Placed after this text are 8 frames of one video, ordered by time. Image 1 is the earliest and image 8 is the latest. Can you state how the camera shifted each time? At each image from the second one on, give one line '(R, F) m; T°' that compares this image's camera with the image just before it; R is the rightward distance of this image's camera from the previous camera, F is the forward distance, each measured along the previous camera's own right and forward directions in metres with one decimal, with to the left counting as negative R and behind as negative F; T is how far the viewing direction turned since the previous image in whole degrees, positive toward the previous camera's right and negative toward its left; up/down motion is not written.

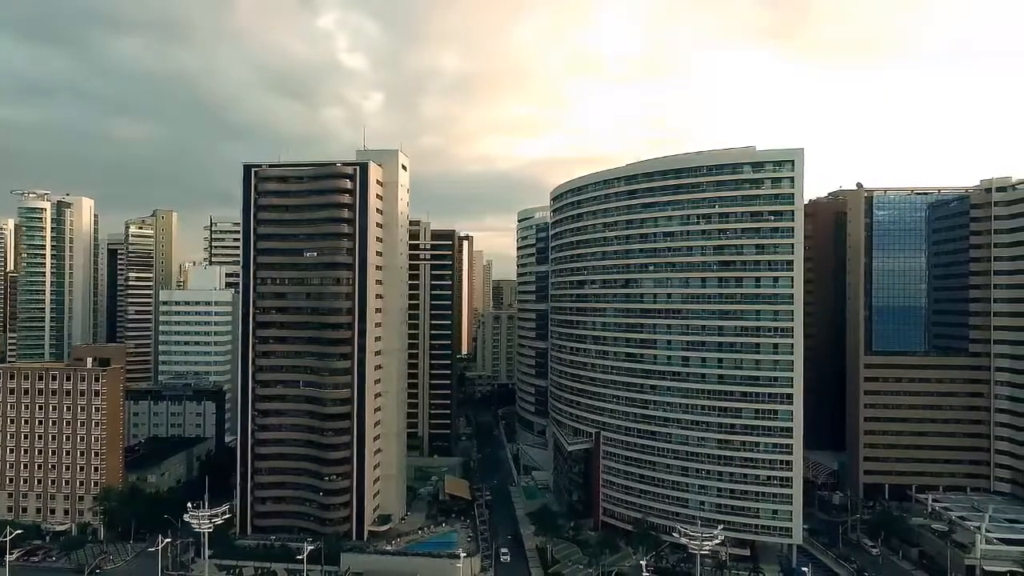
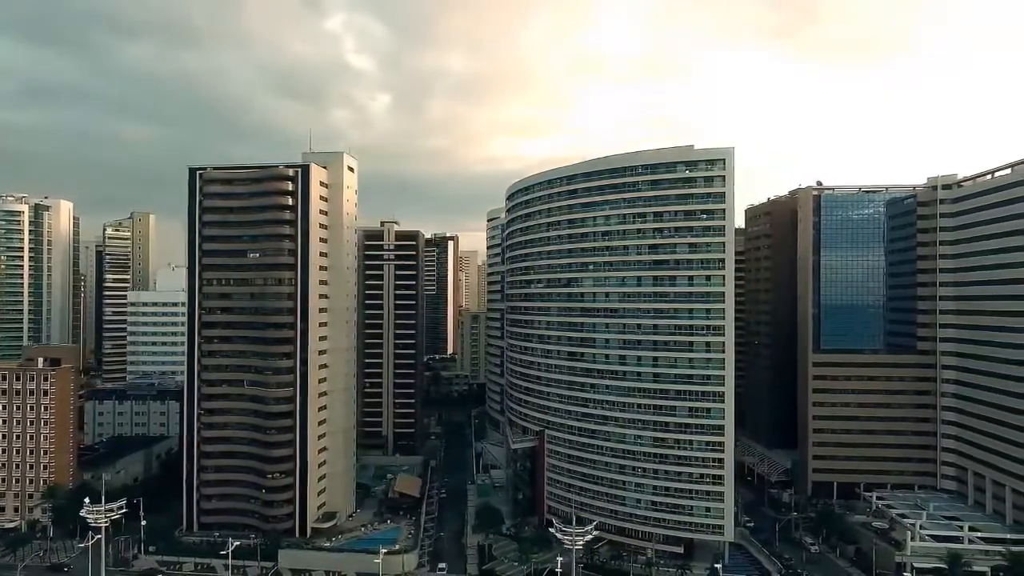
(+8.2, -0.7) m; -1°
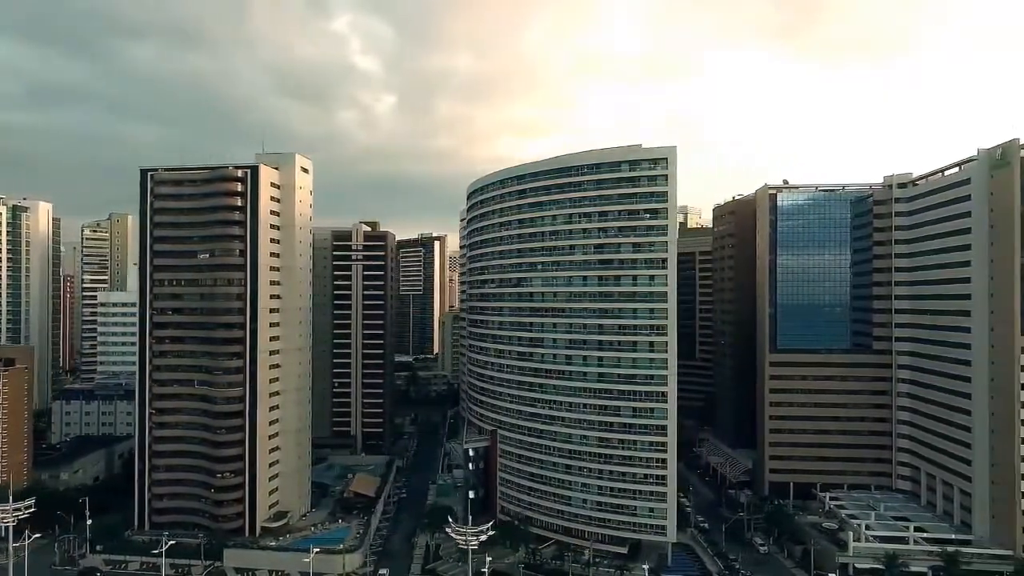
(+7.0, 0.0) m; -1°
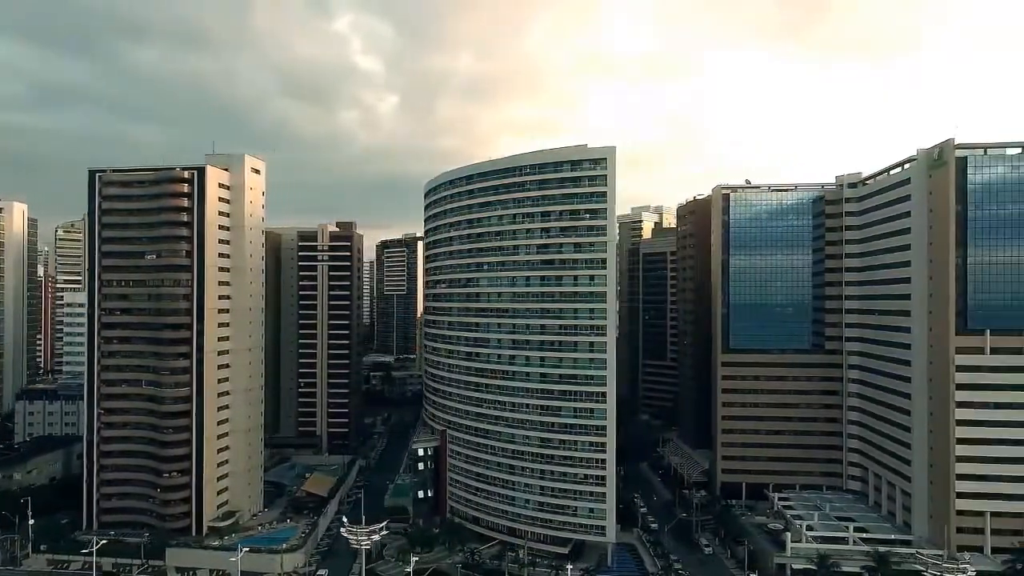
(+6.9, -0.1) m; 0°
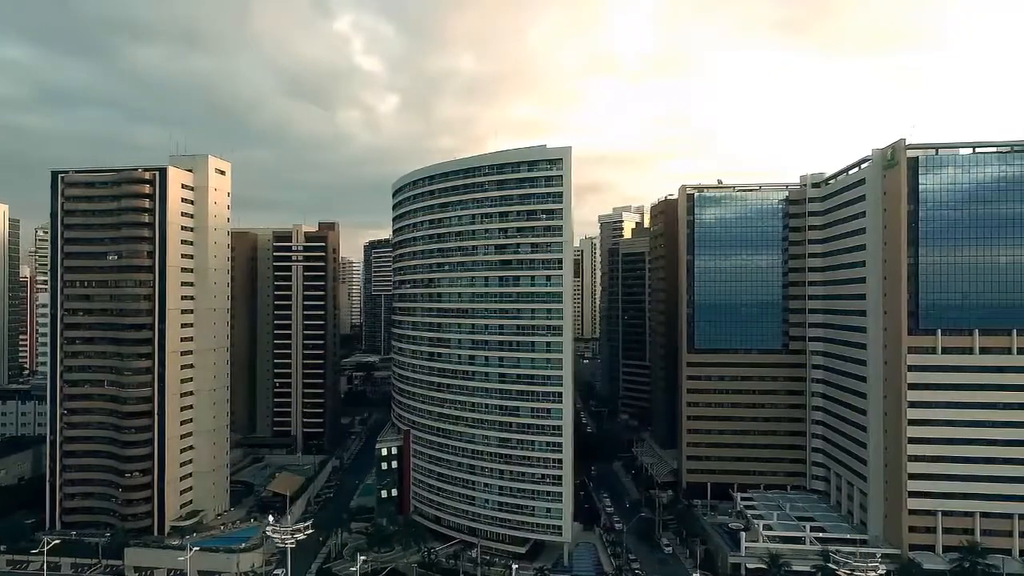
(+4.9, -0.2) m; 0°
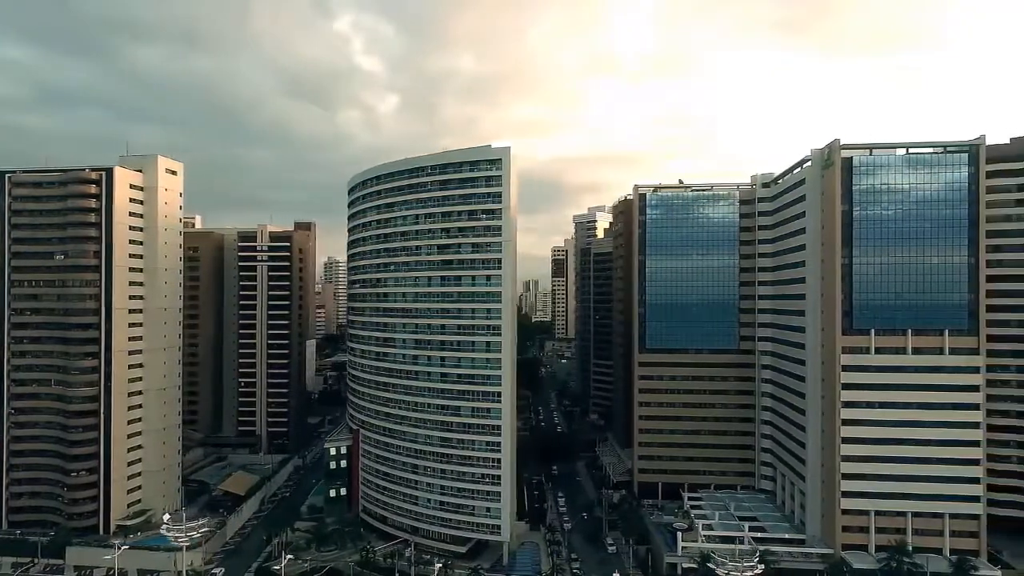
(+6.8, -0.1) m; 0°
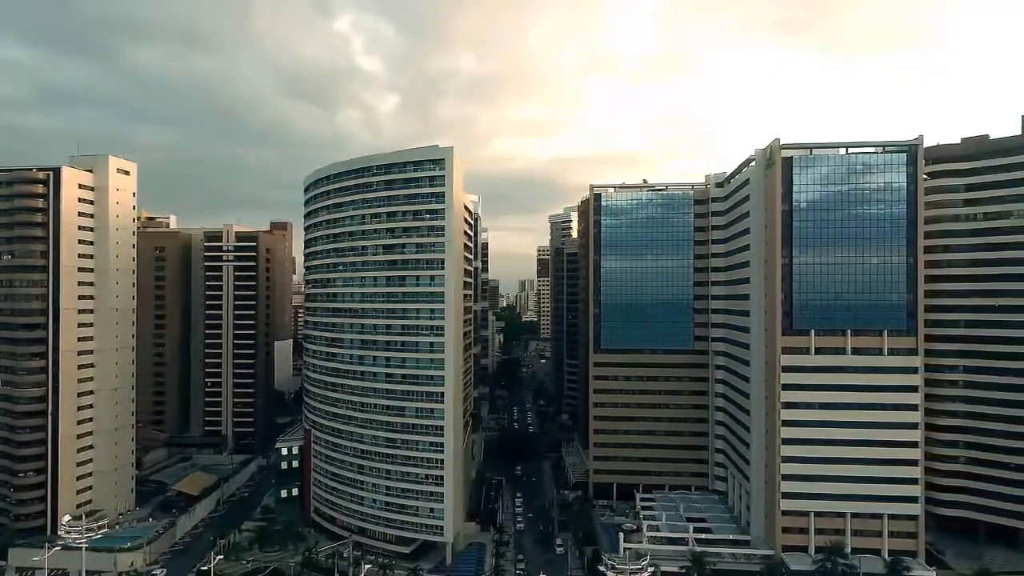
(+6.3, +0.3) m; 0°
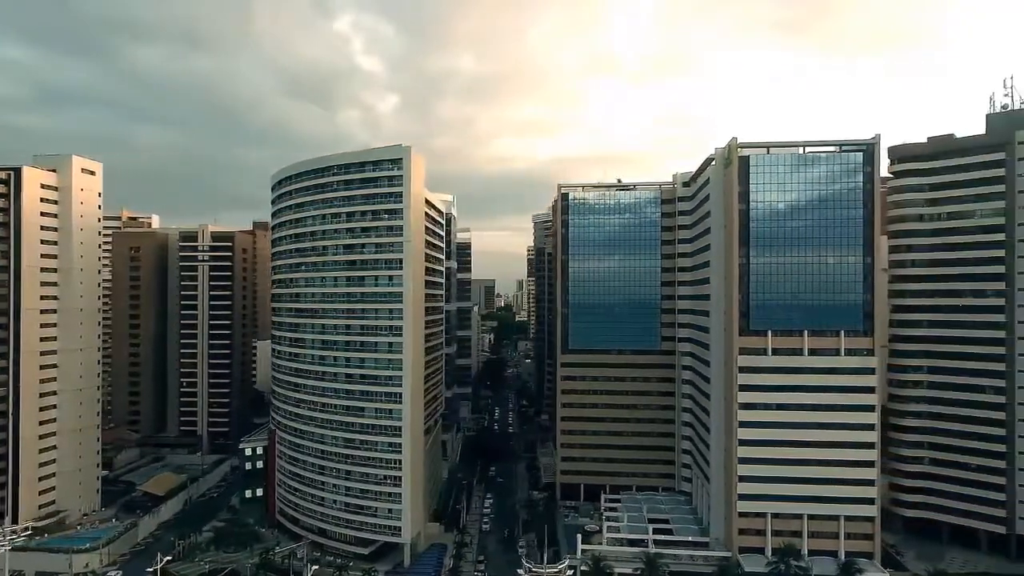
(+4.6, +0.4) m; 0°
